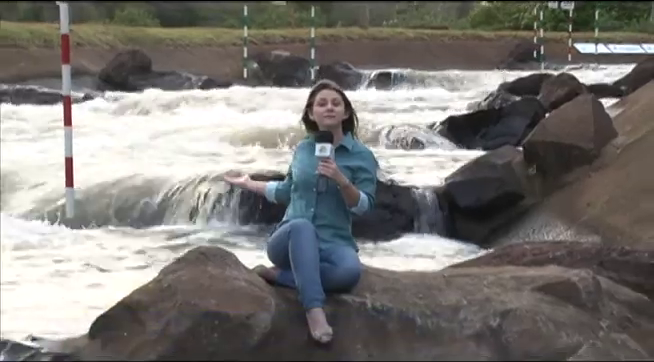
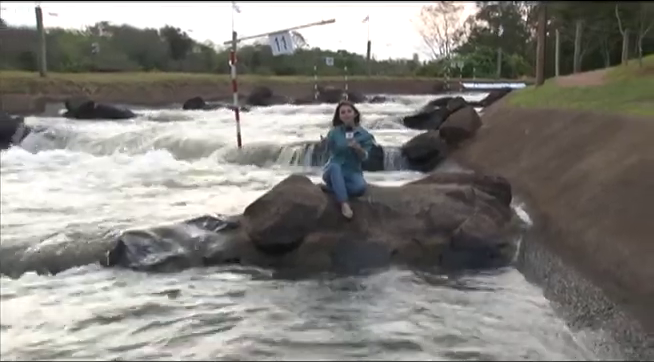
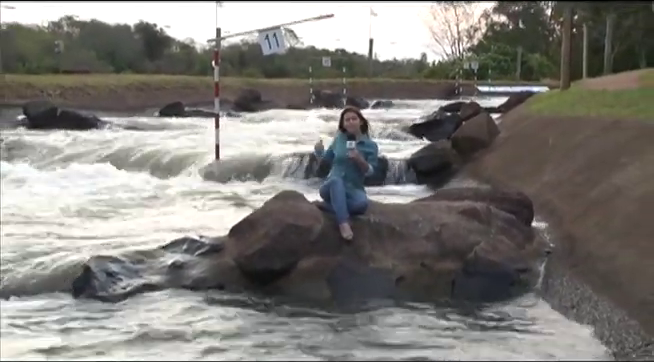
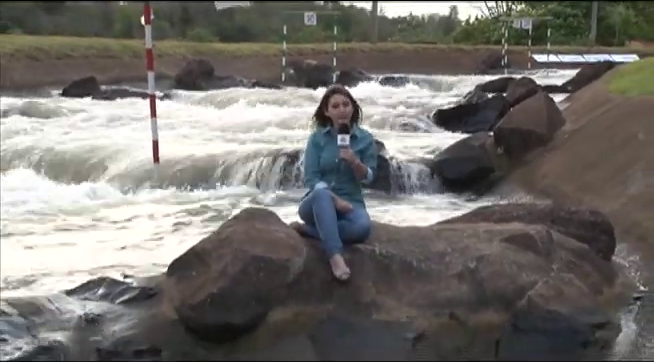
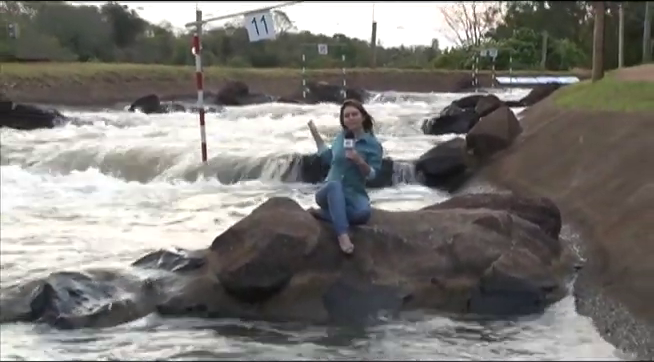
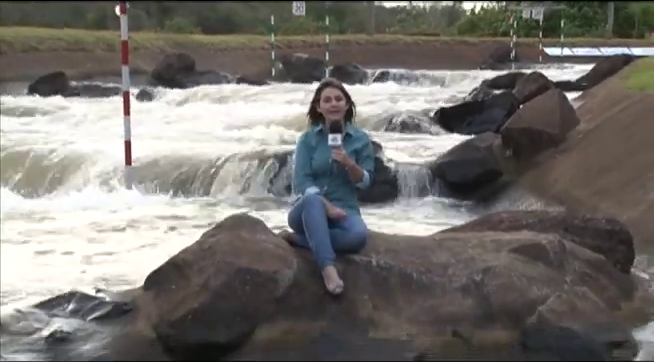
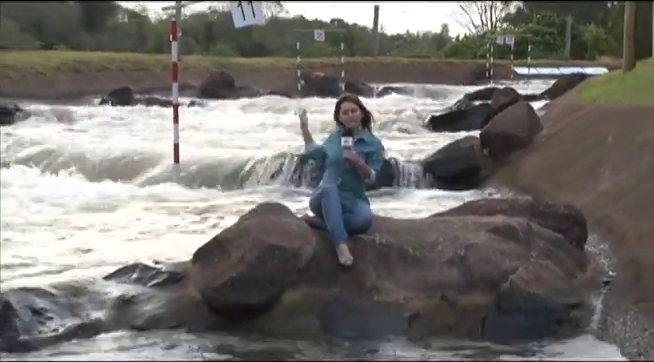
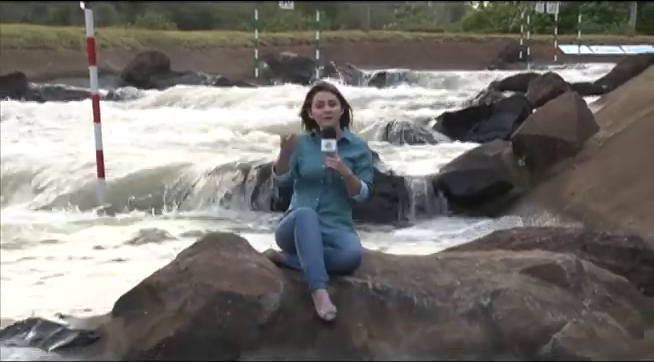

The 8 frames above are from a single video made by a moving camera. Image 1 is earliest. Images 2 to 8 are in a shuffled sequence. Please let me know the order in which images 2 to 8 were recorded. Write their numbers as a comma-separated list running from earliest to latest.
8, 6, 4, 7, 5, 3, 2
